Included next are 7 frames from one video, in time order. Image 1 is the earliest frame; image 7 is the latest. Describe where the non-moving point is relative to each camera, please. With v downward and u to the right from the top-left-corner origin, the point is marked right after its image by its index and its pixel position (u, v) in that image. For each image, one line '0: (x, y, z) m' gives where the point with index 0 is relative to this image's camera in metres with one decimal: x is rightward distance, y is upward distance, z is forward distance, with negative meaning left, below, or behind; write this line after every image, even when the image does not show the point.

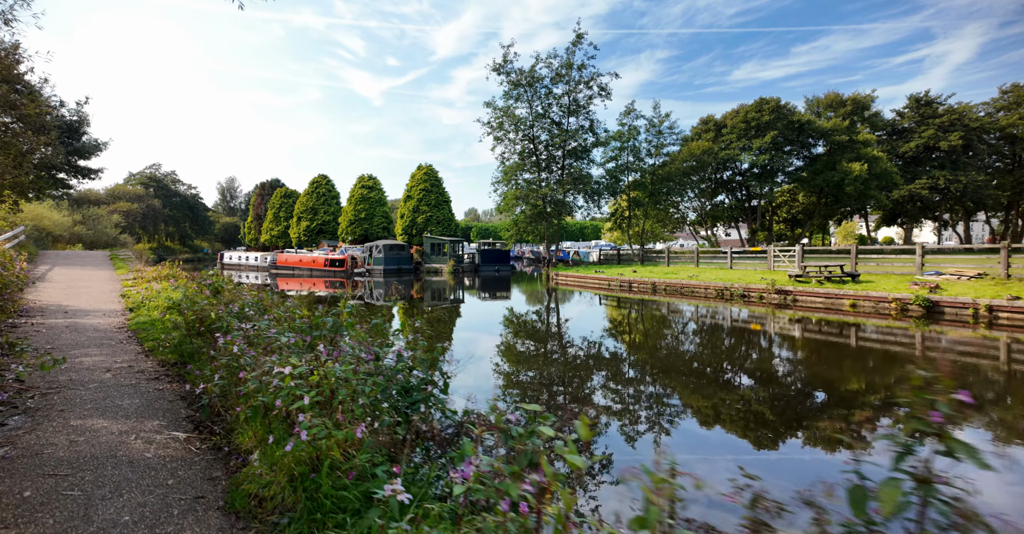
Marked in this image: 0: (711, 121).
0: (+7.7, +5.7, +19.6) m
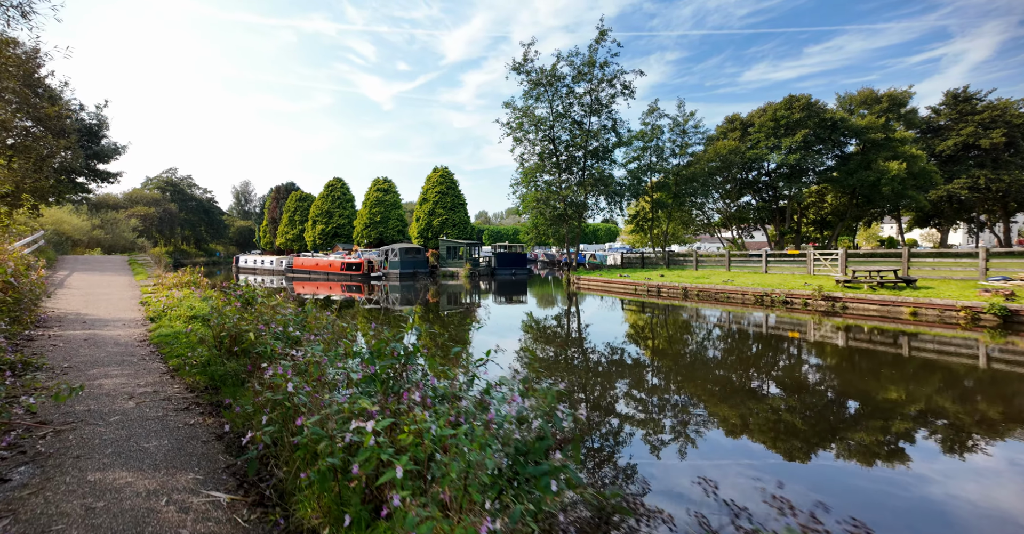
0: (+8.5, +5.6, +19.0) m
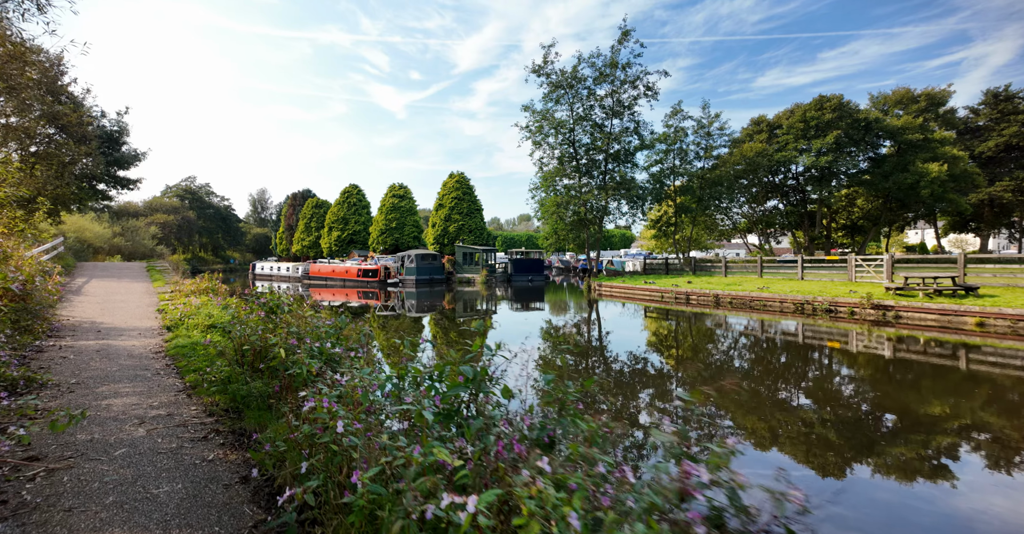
0: (+9.2, +5.3, +18.5) m
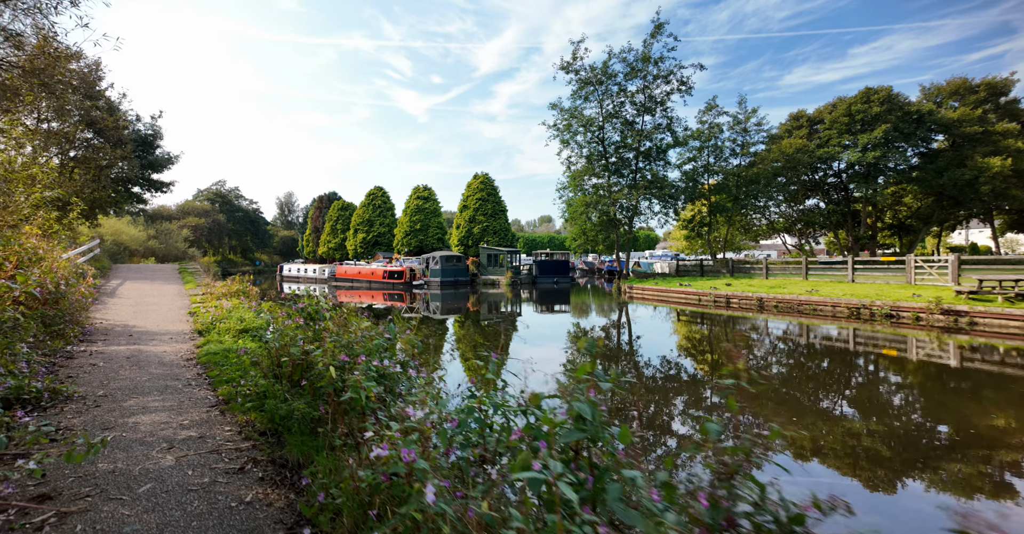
0: (+10.2, +5.3, +17.7) m
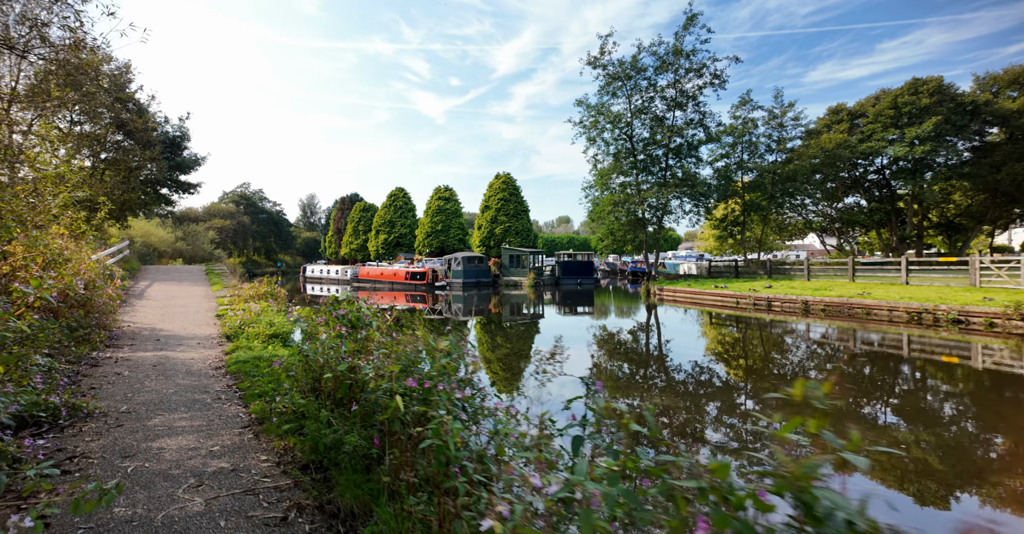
0: (+11.1, +5.2, +17.0) m
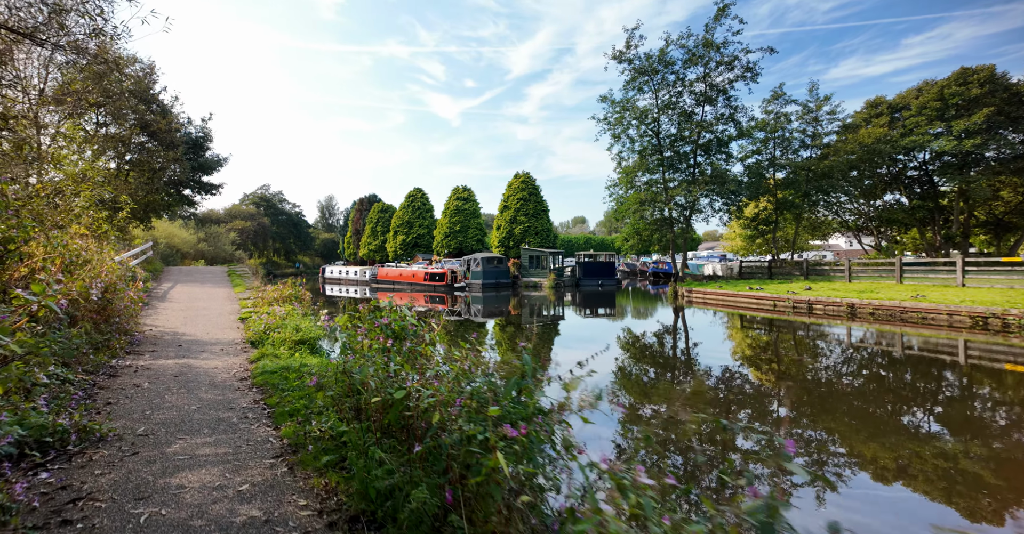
0: (+11.9, +5.2, +16.2) m
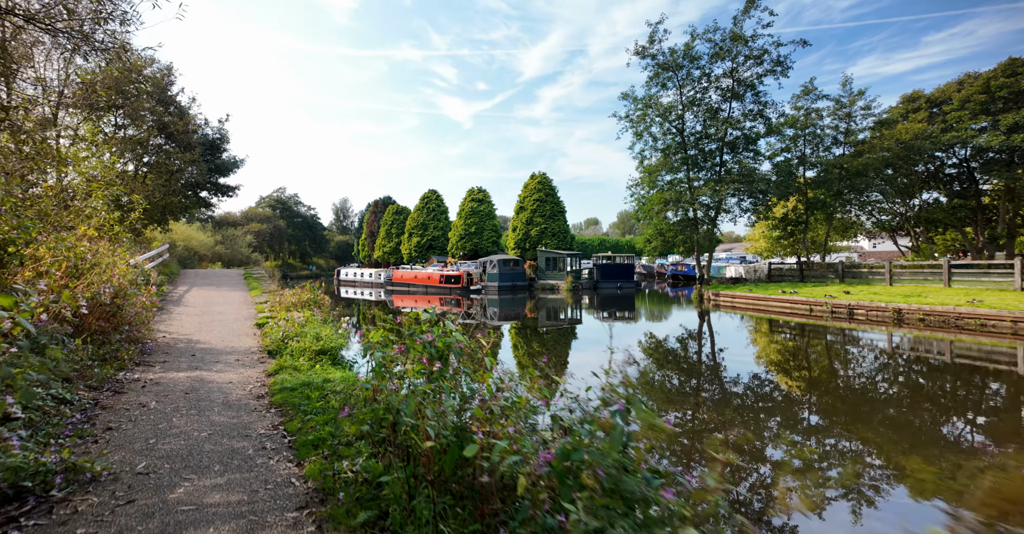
0: (+12.5, +5.1, +15.5) m
